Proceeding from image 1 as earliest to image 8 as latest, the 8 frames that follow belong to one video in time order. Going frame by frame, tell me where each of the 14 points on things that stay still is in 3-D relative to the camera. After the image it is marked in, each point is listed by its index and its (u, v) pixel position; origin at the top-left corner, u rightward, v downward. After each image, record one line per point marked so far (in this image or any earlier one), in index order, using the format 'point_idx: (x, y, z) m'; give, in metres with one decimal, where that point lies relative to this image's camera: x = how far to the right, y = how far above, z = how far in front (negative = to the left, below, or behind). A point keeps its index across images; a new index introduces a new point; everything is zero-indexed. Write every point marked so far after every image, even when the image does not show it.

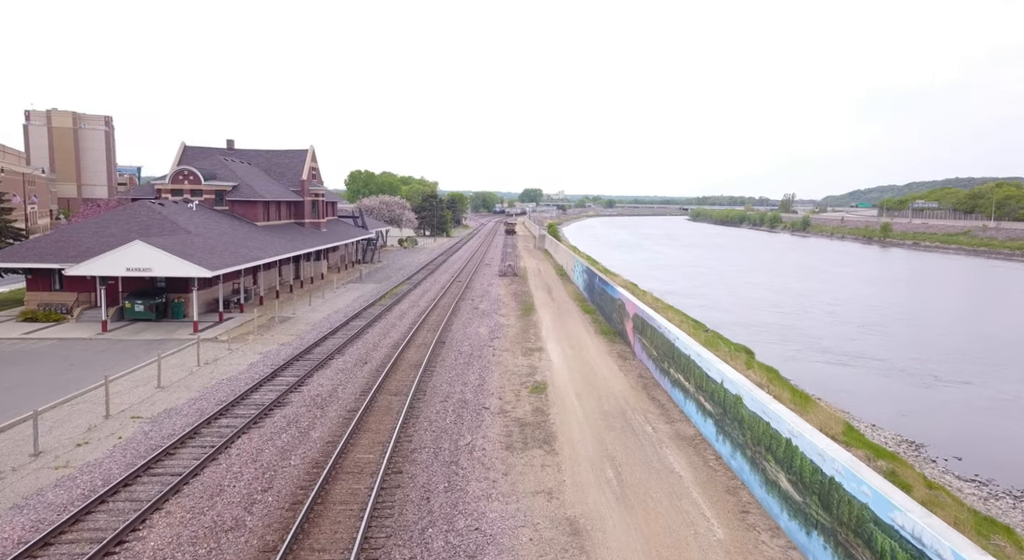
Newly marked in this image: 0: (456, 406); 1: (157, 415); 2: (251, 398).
0: (-1.5, -3.3, +15.6) m
1: (-8.4, -3.2, +14.3) m
2: (-6.8, -3.1, +15.6) m
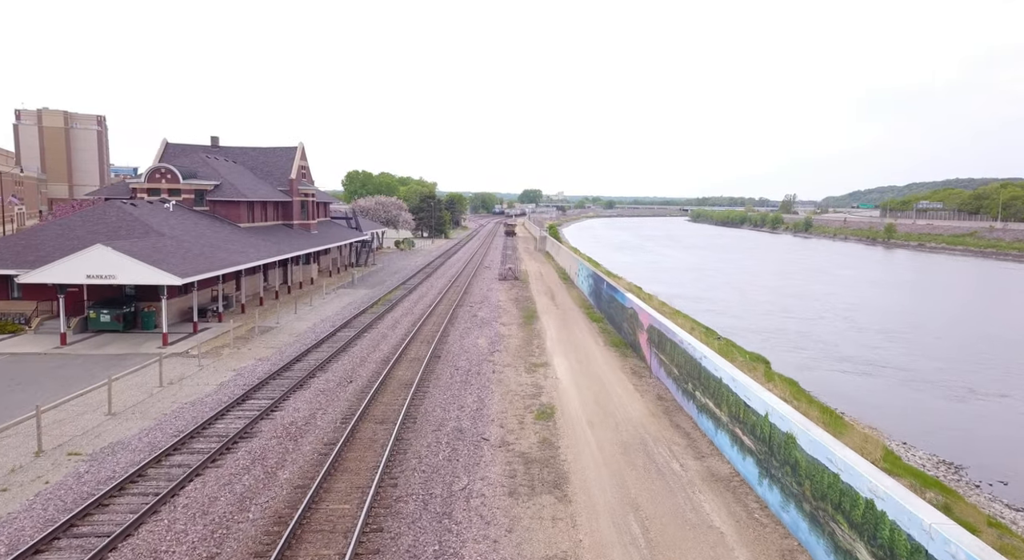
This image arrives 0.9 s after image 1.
0: (-1.4, -3.5, +13.5) m
1: (-8.3, -3.5, +12.2) m
2: (-6.7, -3.3, +13.5) m
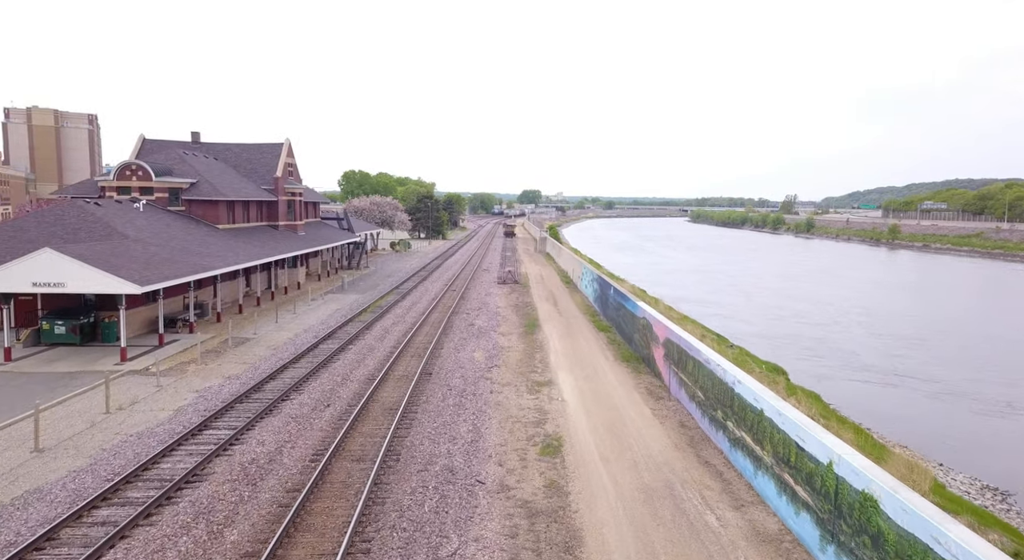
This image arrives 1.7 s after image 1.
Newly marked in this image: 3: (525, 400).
0: (-1.4, -3.8, +11.3) m
1: (-8.3, -3.7, +10.0) m
2: (-6.7, -3.6, +11.3) m
3: (+0.4, -3.2, +16.2) m
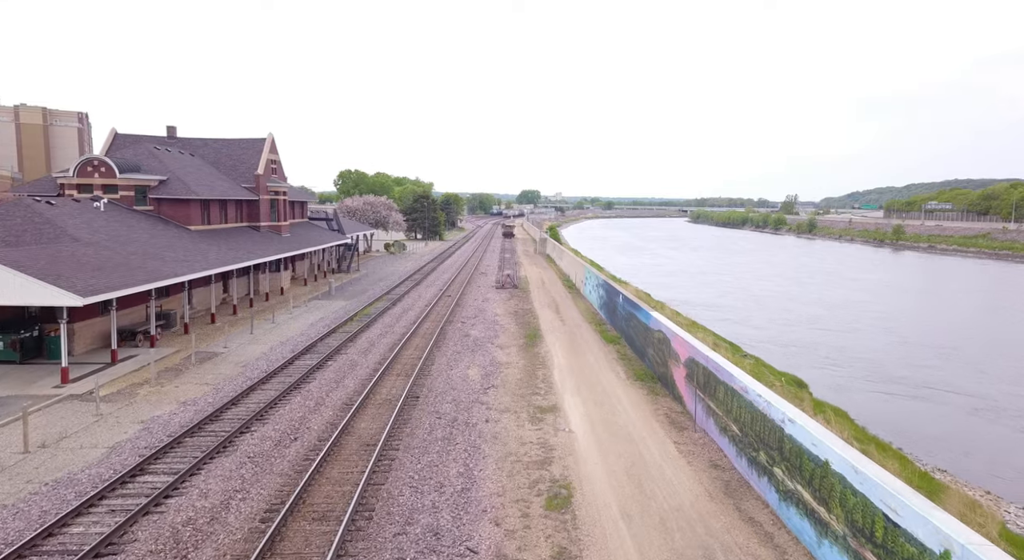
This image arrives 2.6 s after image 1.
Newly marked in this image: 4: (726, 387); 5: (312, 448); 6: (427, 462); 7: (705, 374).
0: (-1.4, -4.0, +9.0) m
1: (-8.3, -3.9, +7.7) m
2: (-6.7, -3.8, +9.0) m
3: (+0.3, -3.5, +13.9) m
4: (+4.6, -2.3, +12.8) m
5: (-4.2, -3.5, +12.7) m
6: (-1.7, -3.6, +12.1) m
7: (+4.5, -2.2, +14.2) m
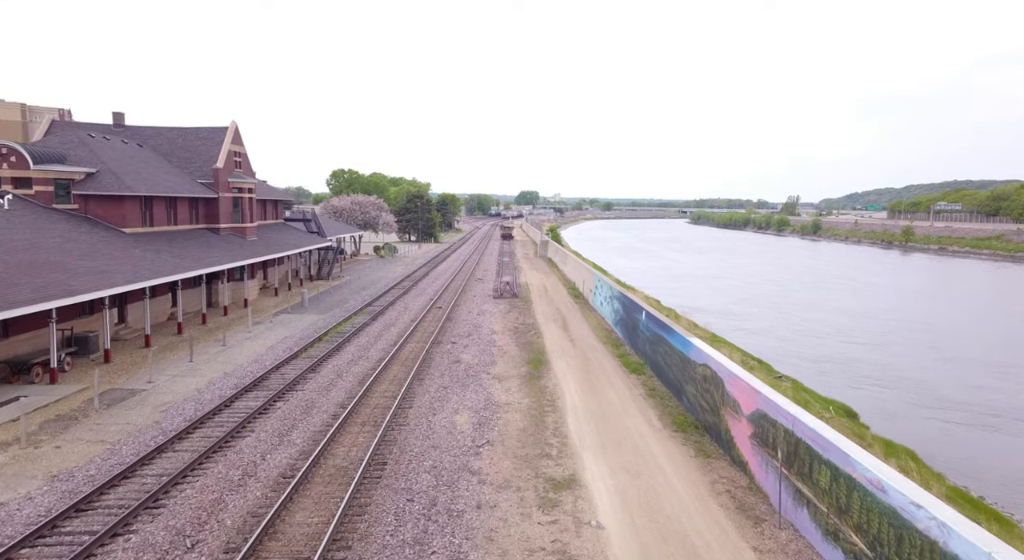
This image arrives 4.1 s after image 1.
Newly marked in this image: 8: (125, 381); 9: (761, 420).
0: (-1.3, -4.5, +4.6) m
1: (-8.3, -4.4, +3.3) m
2: (-6.7, -4.3, +4.7) m
3: (+0.4, -3.9, +9.6) m
4: (+4.6, -2.7, +8.5) m
5: (-4.2, -4.0, +8.4) m
6: (-1.7, -4.0, +7.8) m
7: (+4.6, -2.6, +9.9) m
8: (-10.4, -2.7, +16.2) m
9: (+4.6, -2.5, +11.0) m
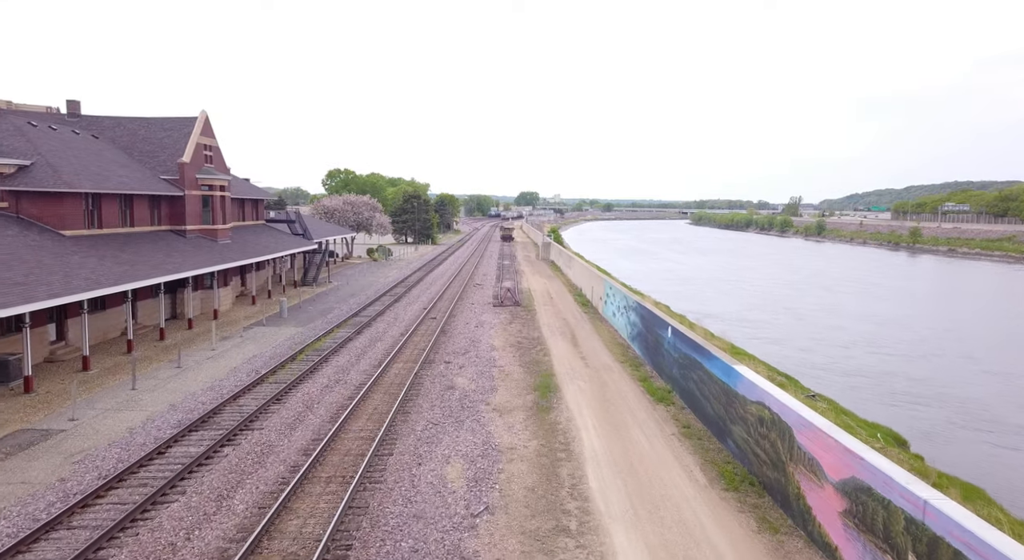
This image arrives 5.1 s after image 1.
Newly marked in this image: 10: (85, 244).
0: (-1.2, -4.7, +1.7) m
1: (-8.2, -4.7, +0.3) m
2: (-6.6, -4.6, +1.7) m
3: (+0.5, -4.2, +6.6) m
4: (+4.7, -3.0, +5.5) m
5: (-4.1, -4.3, +5.4) m
6: (-1.6, -4.3, +4.8) m
7: (+4.7, -2.9, +6.9) m
8: (-10.3, -3.0, +13.2) m
9: (+4.7, -2.8, +8.0) m
10: (-13.2, +1.1, +18.6) m
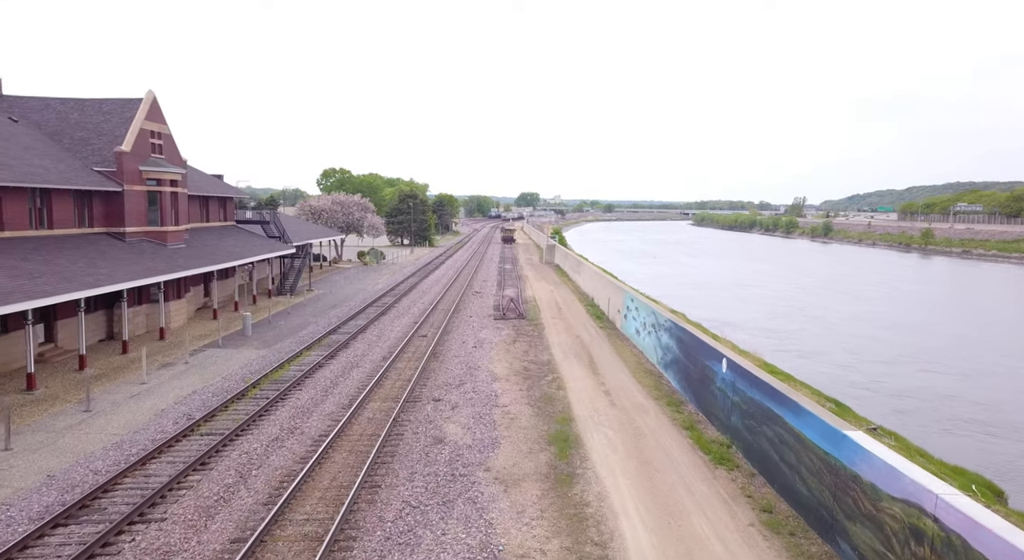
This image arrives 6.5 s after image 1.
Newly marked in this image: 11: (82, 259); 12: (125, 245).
0: (-1.1, -5.1, -2.4) m
1: (-8.0, -5.0, -3.7) m
2: (-6.4, -4.9, -2.4) m
3: (+0.6, -4.6, +2.5) m
4: (+4.9, -3.4, +1.5) m
5: (-3.9, -4.7, +1.4) m
6: (-1.4, -4.7, +0.8) m
7: (+4.8, -3.3, +2.8) m
8: (-10.1, -3.4, +9.2) m
9: (+4.8, -3.2, +4.0) m
10: (-13.0, +0.7, +14.5) m
11: (-12.3, +0.6, +17.1) m
12: (-12.6, +1.2, +19.7) m
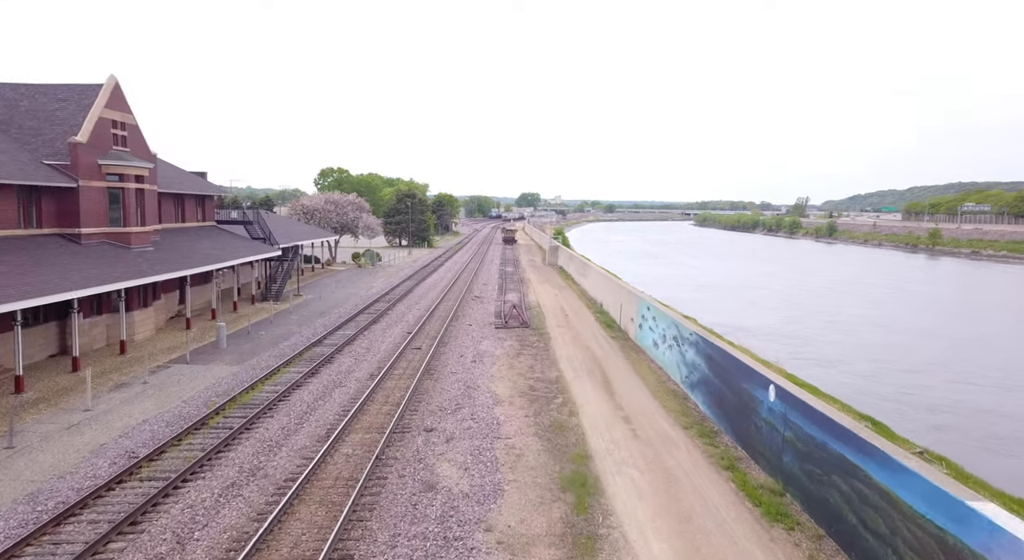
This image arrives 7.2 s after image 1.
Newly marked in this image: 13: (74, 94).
0: (-1.0, -5.3, -4.7) m
1: (-7.9, -5.2, -6.0) m
2: (-6.3, -5.1, -4.6) m
3: (+0.7, -4.8, +0.2) m
4: (+5.0, -3.6, -0.8) m
5: (-3.8, -4.8, -0.9) m
6: (-1.3, -4.9, -1.5) m
7: (+4.9, -3.5, +0.6) m
8: (-10.0, -3.6, +6.9) m
9: (+4.9, -3.4, +1.7) m
10: (-12.9, +0.5, +12.3) m
11: (-12.1, +0.4, +14.9) m
12: (-12.5, +1.0, +17.4) m
13: (-14.1, +6.0, +19.6) m
